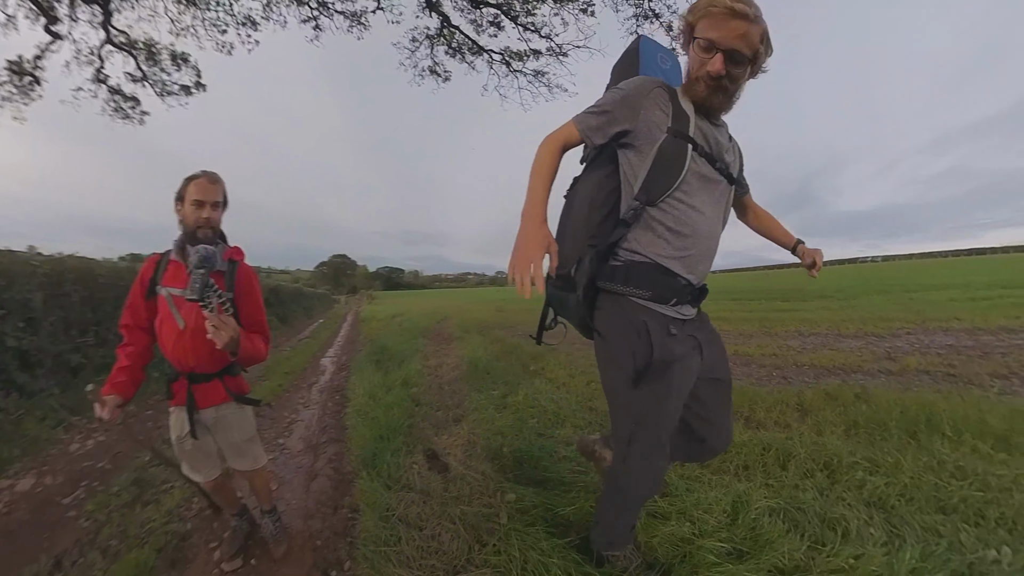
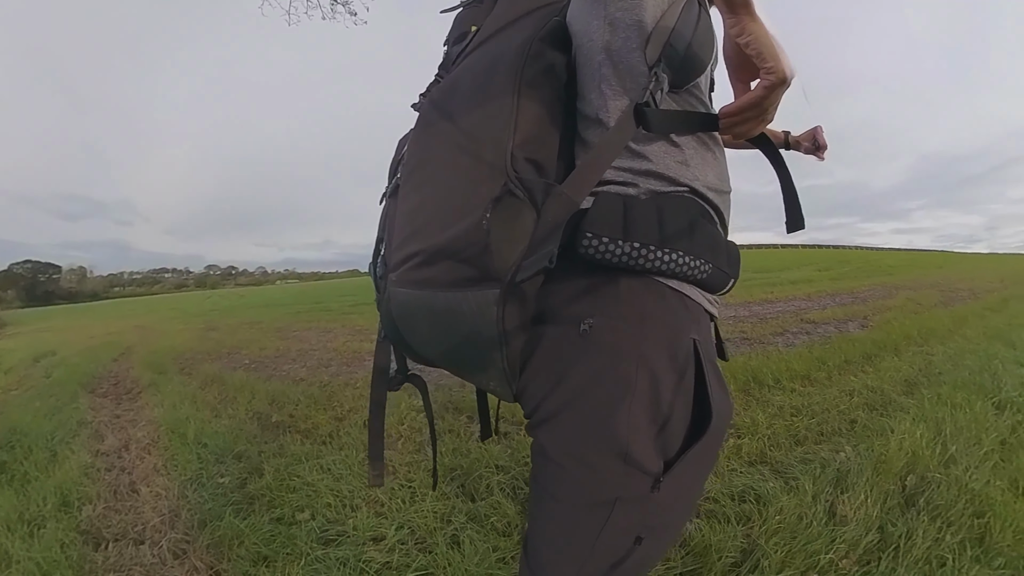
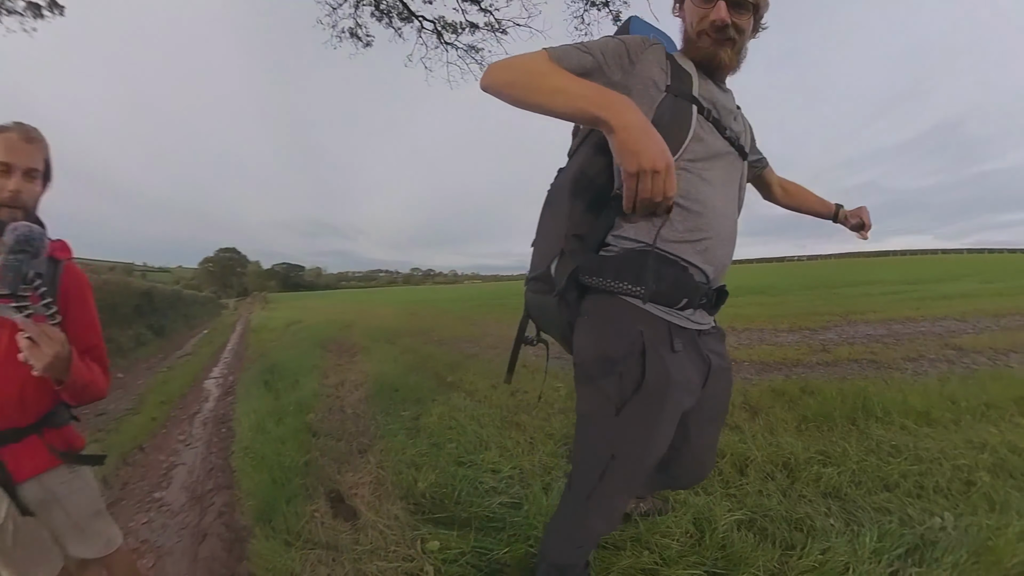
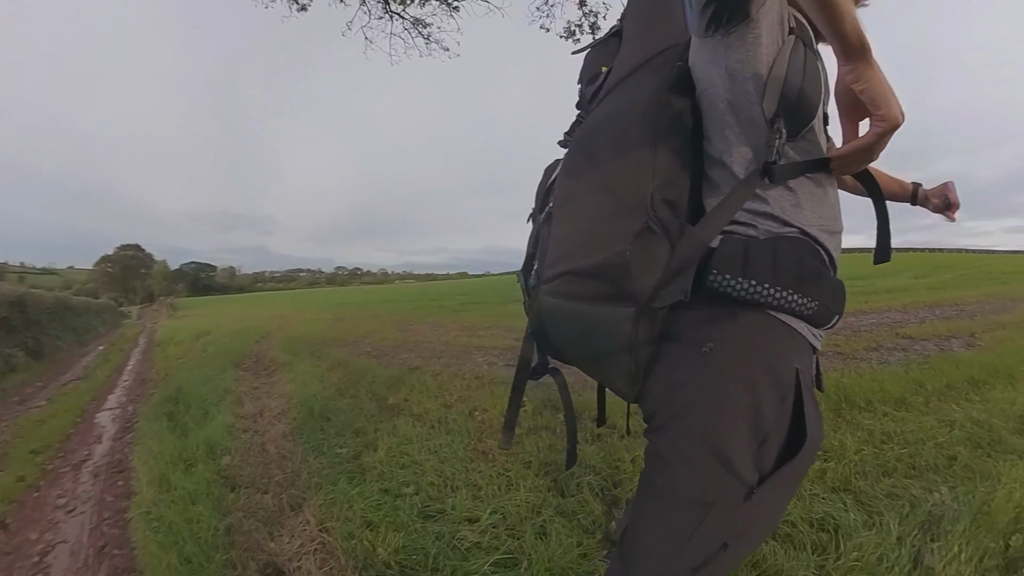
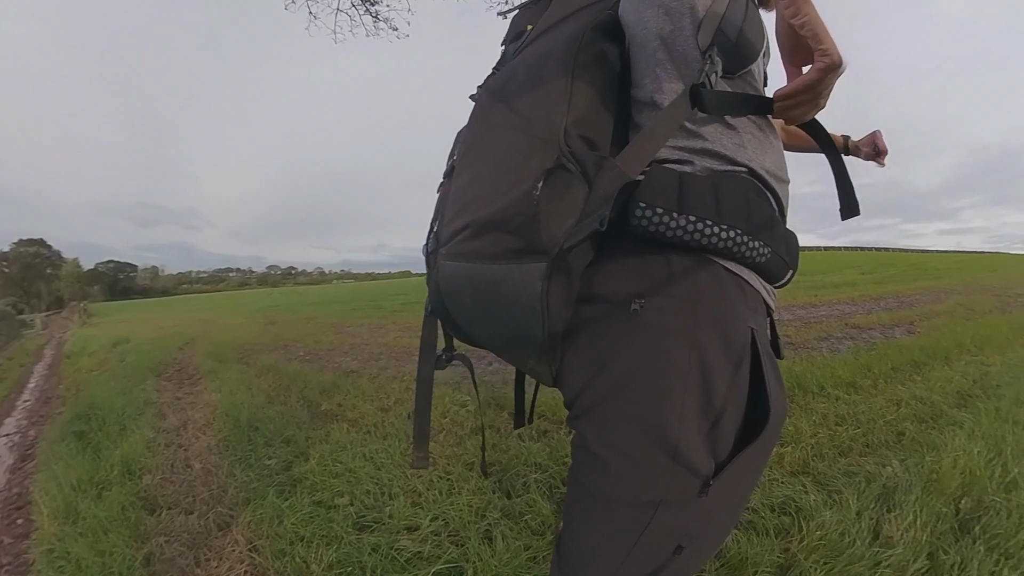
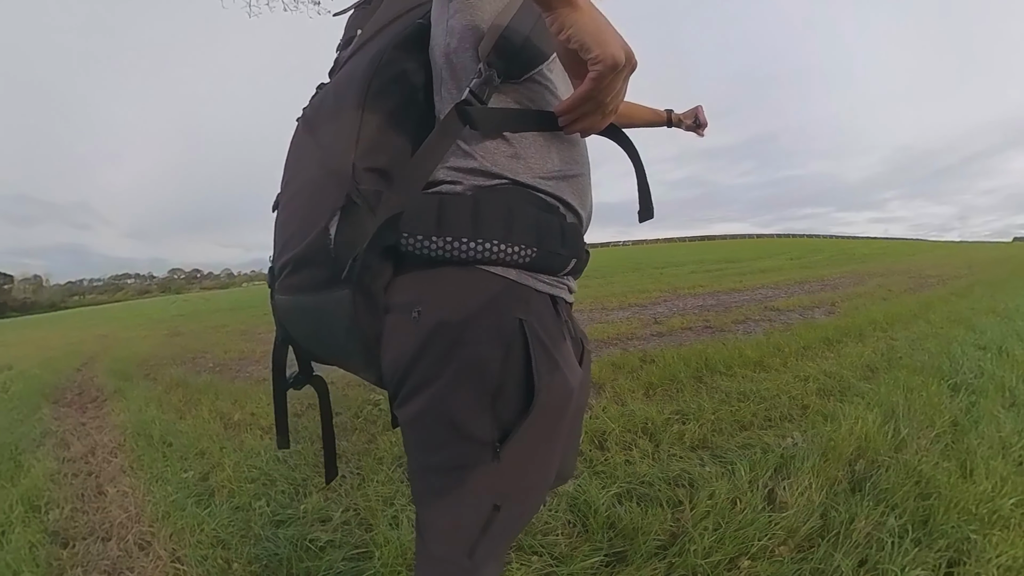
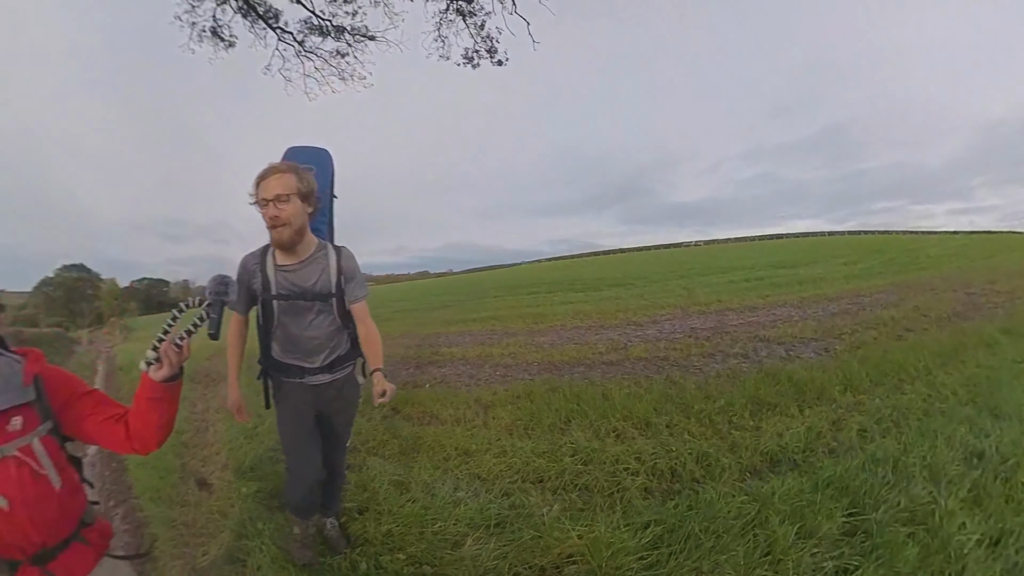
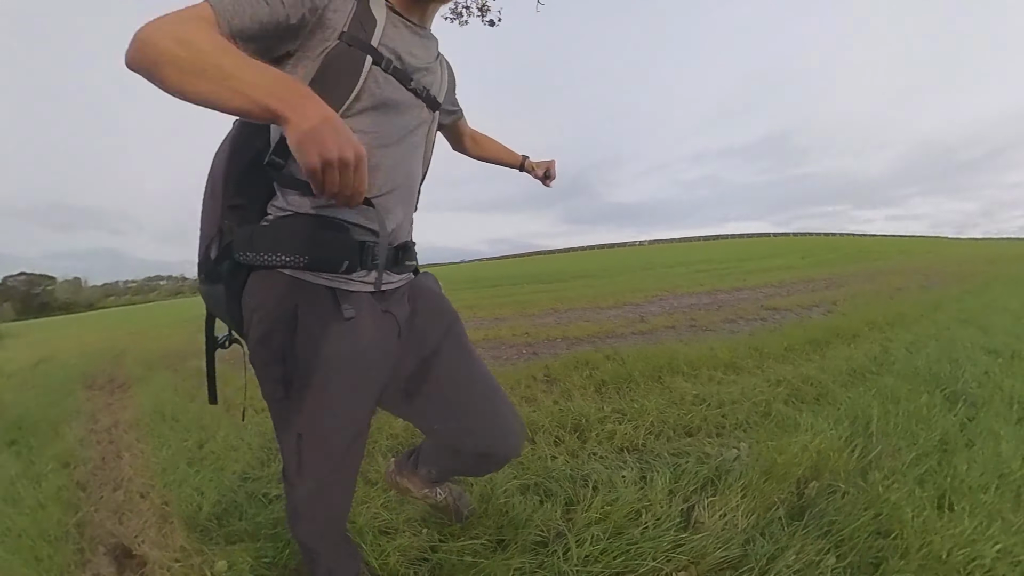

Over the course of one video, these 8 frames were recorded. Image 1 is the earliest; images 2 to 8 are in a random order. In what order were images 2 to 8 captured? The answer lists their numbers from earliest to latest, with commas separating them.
3, 4, 5, 2, 6, 8, 7
